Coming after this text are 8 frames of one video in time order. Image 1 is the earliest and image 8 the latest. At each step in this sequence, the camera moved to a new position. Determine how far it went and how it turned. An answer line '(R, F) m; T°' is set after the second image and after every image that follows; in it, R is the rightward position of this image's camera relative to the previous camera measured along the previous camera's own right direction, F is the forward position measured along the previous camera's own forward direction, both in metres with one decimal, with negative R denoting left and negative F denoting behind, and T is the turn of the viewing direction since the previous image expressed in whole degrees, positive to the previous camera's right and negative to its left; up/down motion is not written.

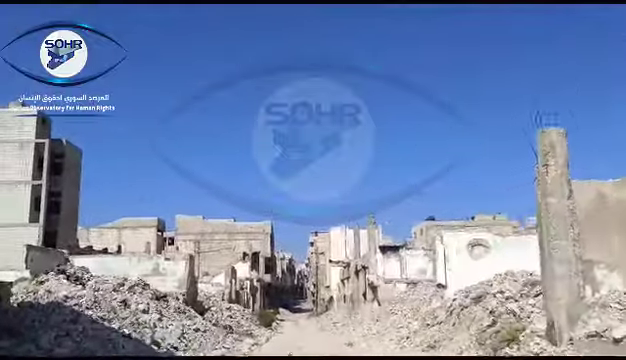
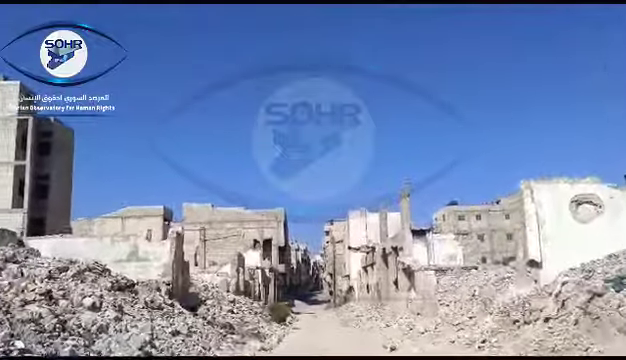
(-0.4, +7.3) m; -1°
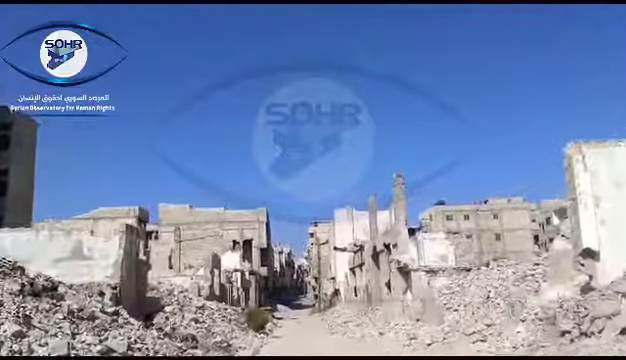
(+0.1, +4.0) m; +2°
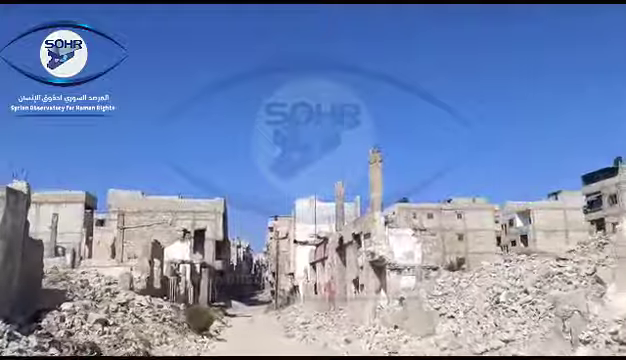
(+0.2, +5.1) m; +4°
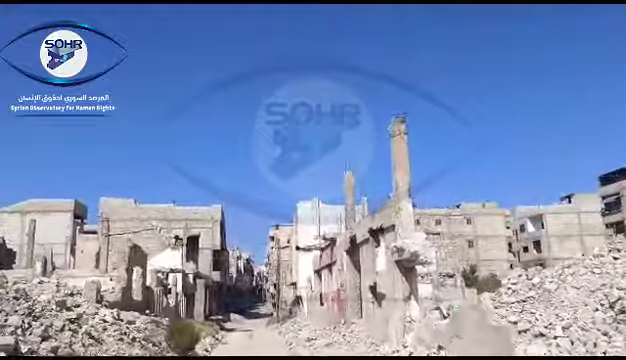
(-0.2, +5.1) m; 0°
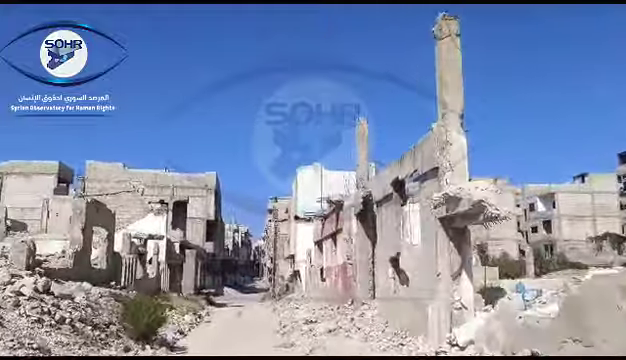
(-0.1, +5.8) m; 0°
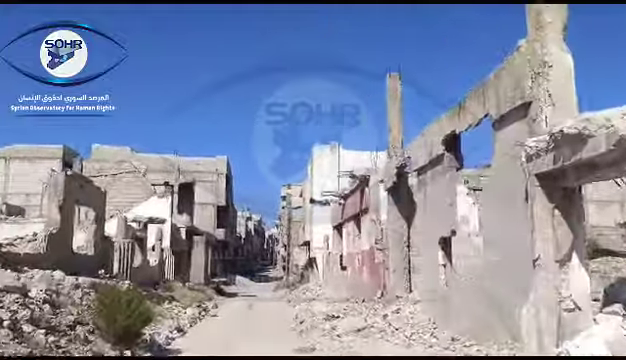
(-0.3, +3.9) m; -1°
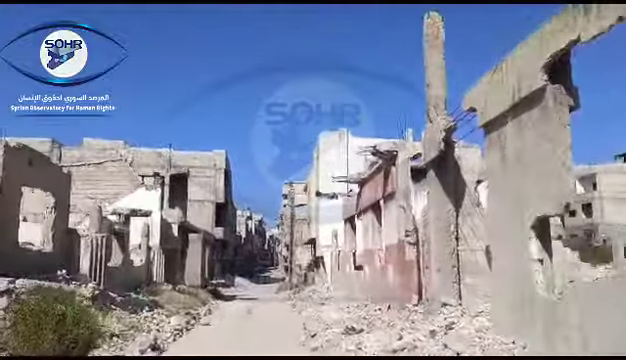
(-0.4, +4.6) m; 0°
